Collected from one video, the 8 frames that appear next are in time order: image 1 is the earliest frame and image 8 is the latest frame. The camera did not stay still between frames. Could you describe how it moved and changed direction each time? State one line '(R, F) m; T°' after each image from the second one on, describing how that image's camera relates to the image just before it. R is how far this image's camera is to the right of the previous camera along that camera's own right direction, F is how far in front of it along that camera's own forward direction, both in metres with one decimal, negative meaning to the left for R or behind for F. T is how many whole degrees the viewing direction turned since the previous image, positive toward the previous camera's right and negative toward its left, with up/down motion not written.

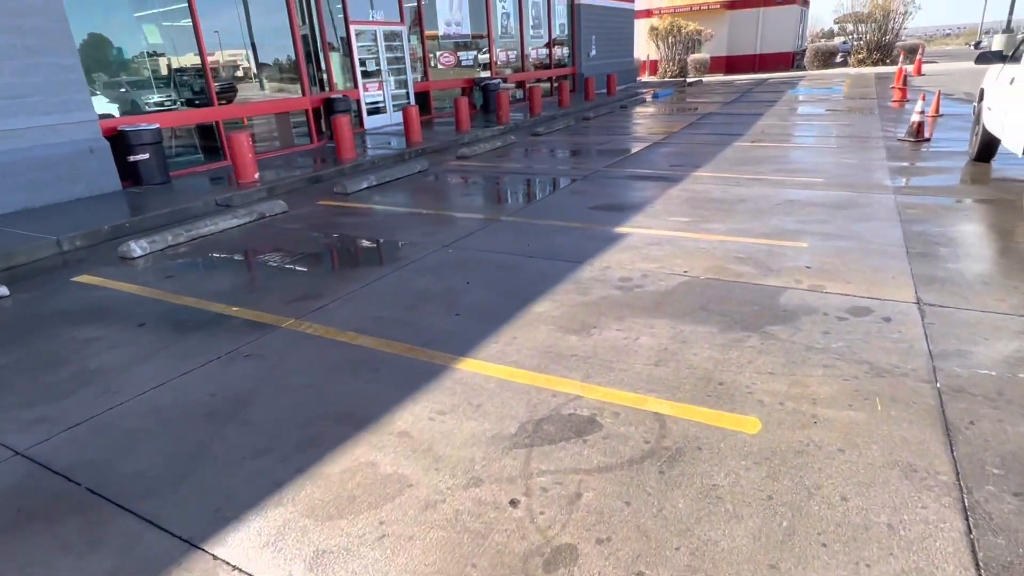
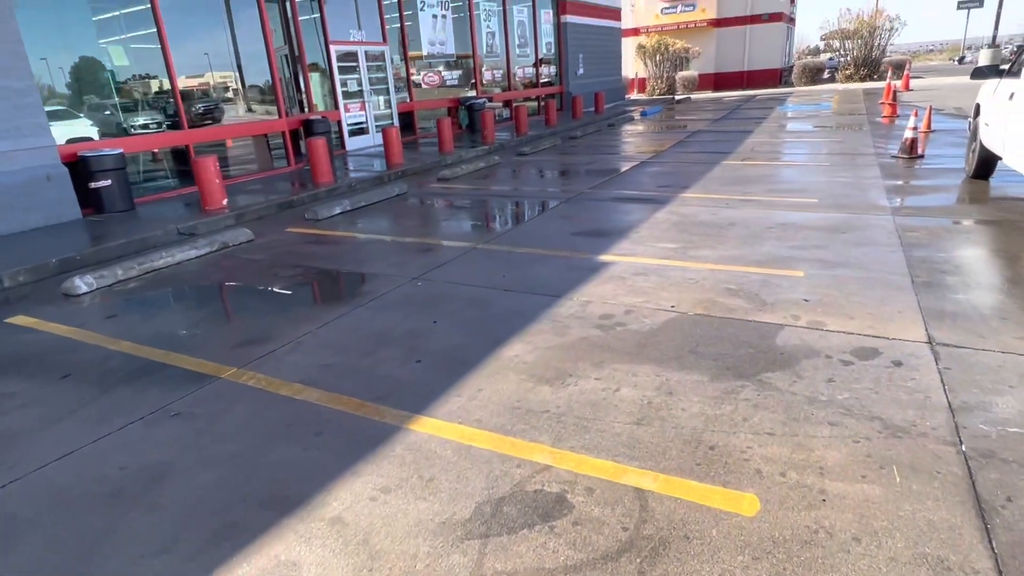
(+0.2, +0.4) m; +1°
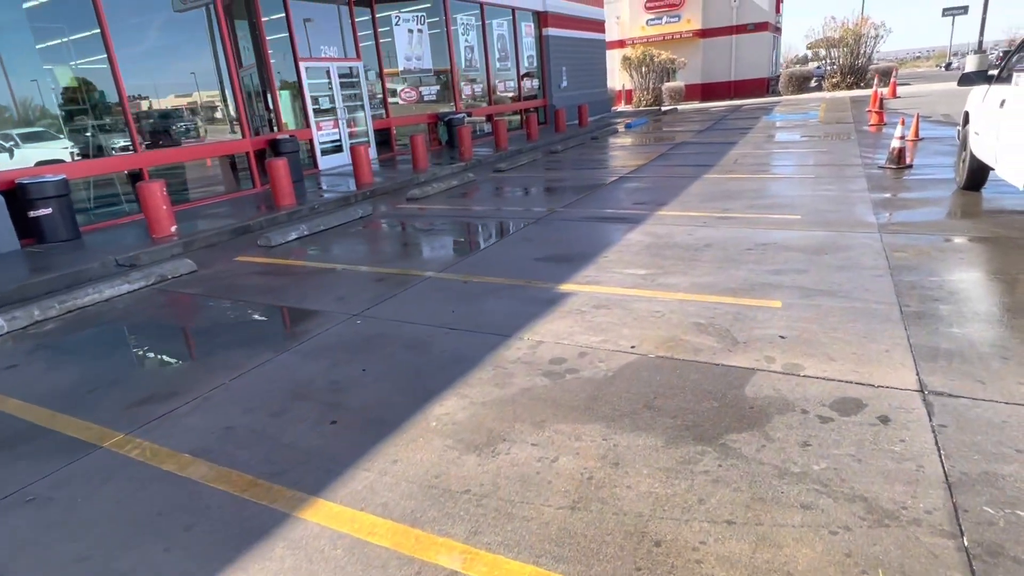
(+0.4, +0.5) m; 0°
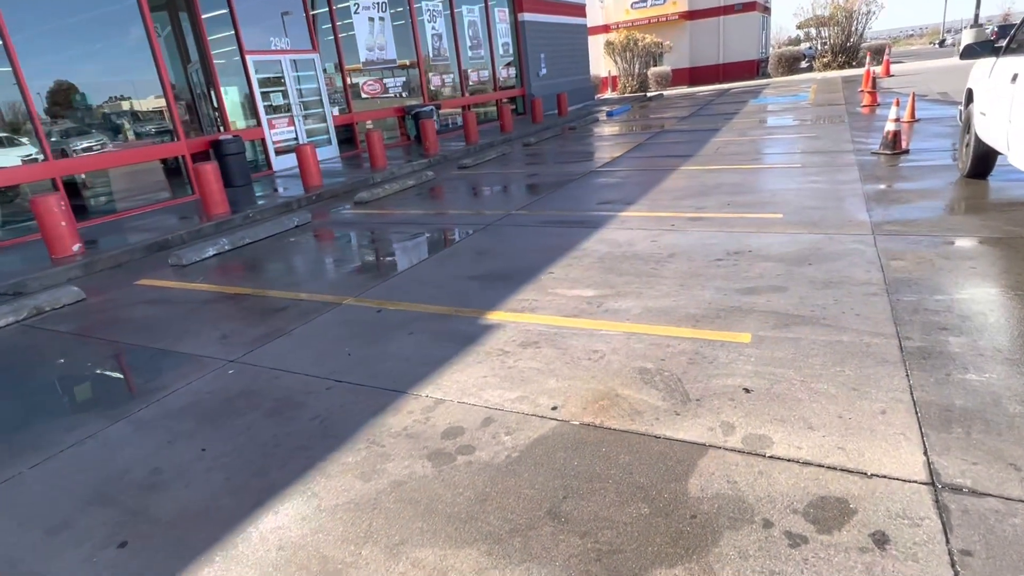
(+0.6, +1.0) m; 0°
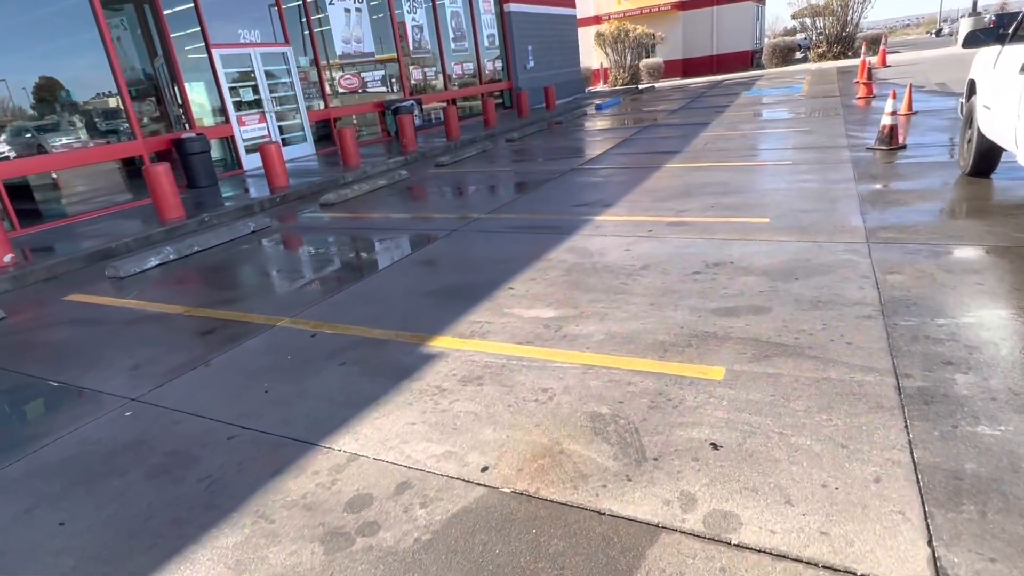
(+0.3, +0.5) m; 0°
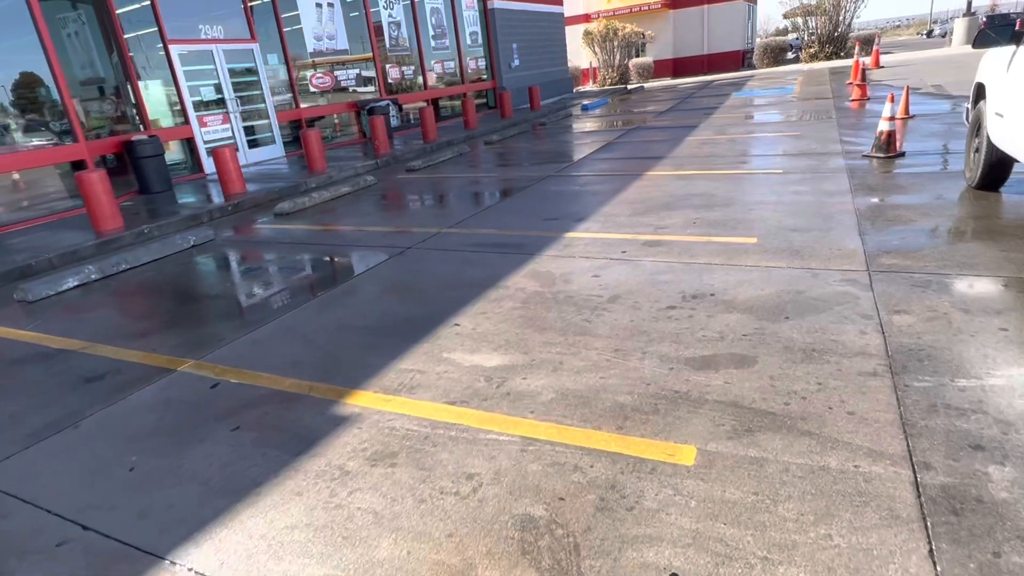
(+0.3, +0.7) m; +1°
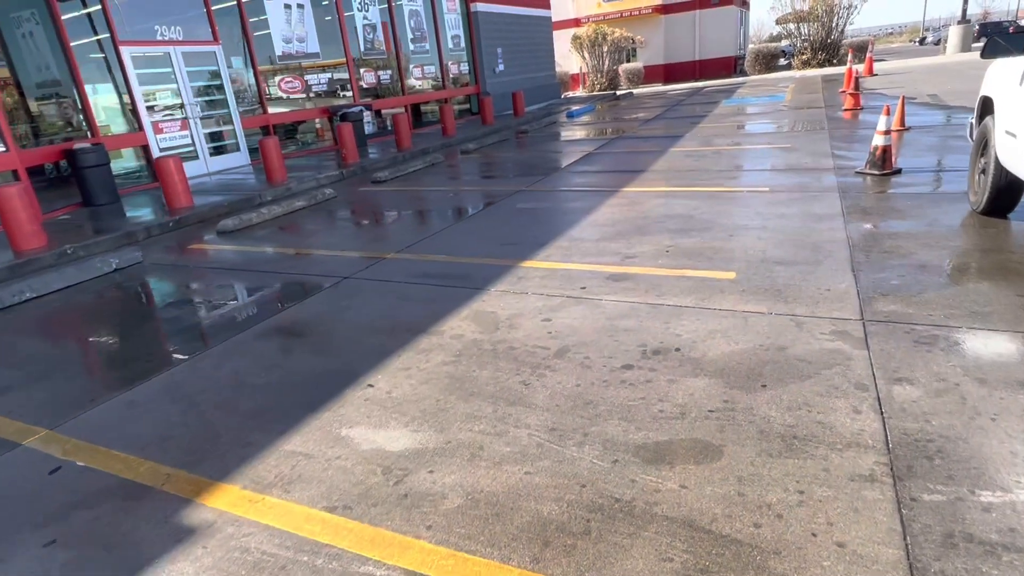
(+0.4, +0.7) m; +1°
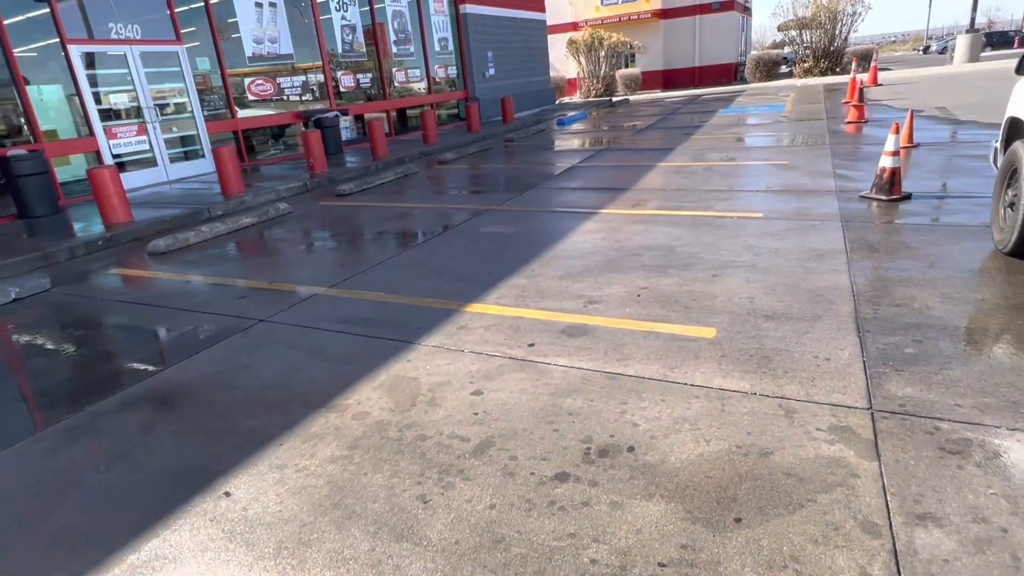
(+0.4, +0.8) m; 0°
